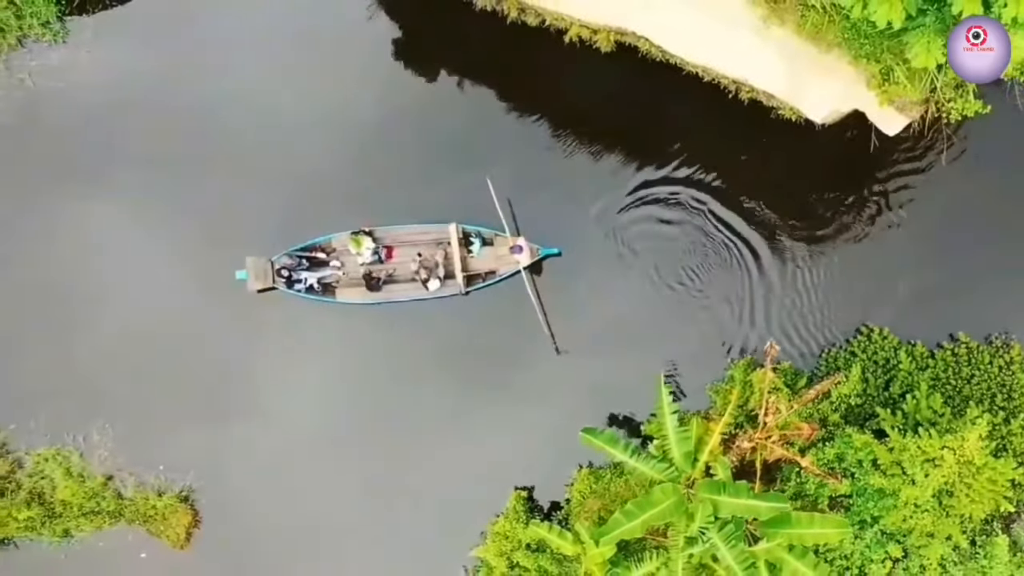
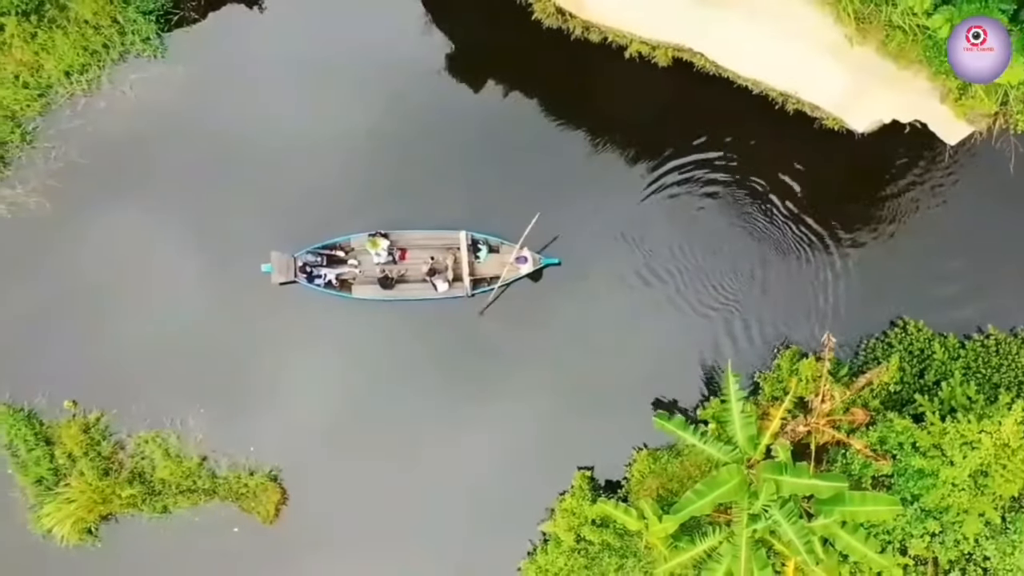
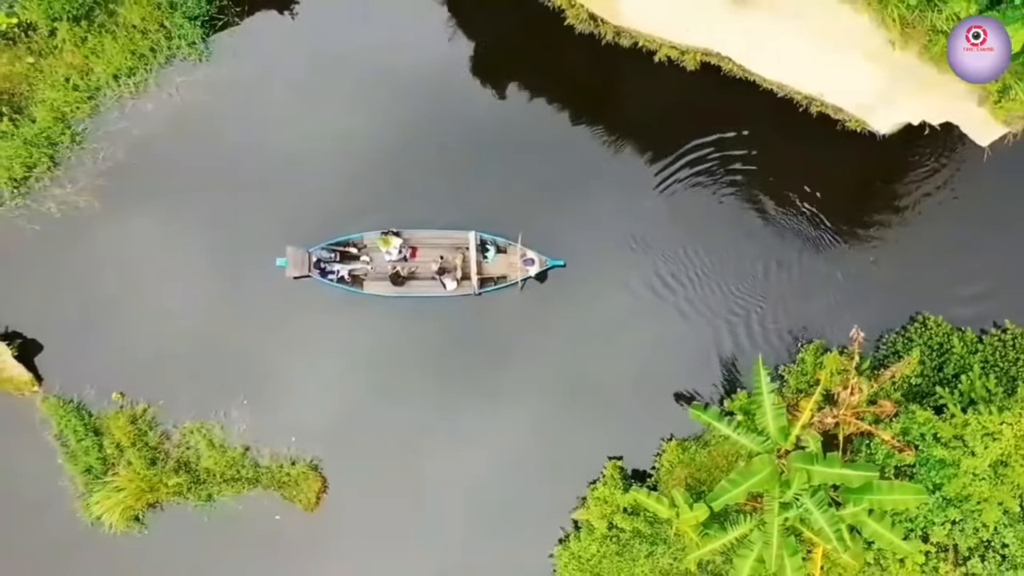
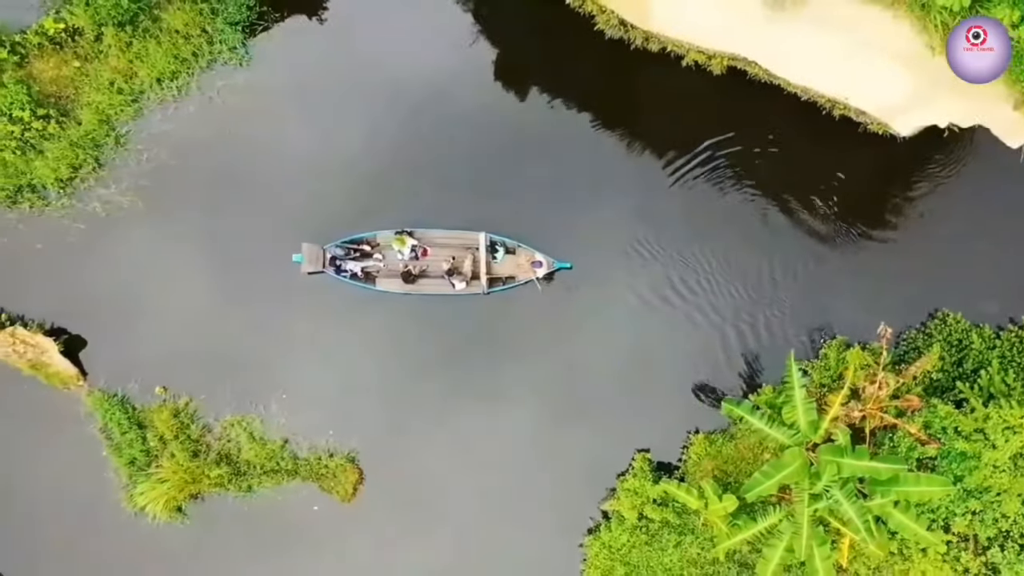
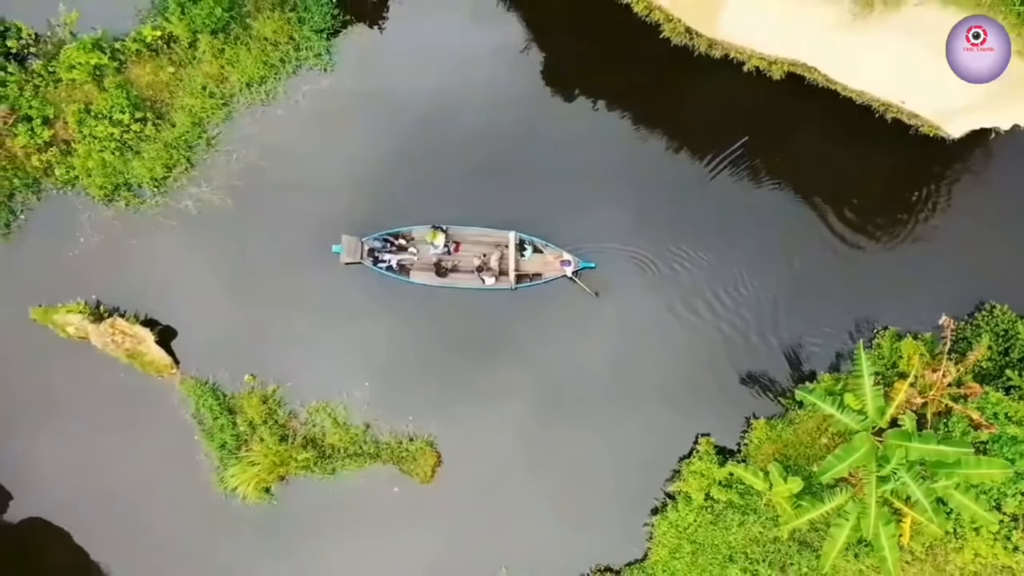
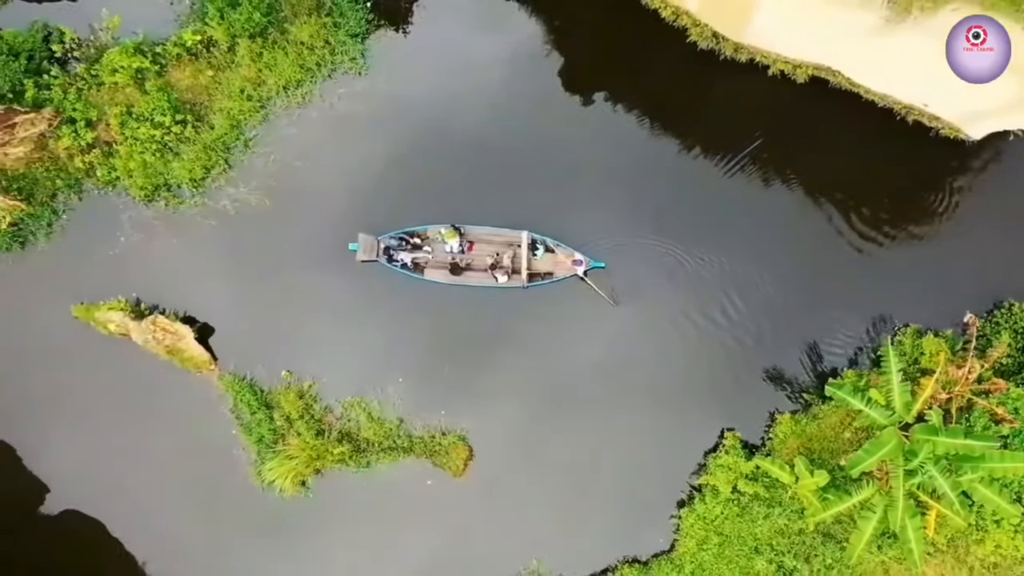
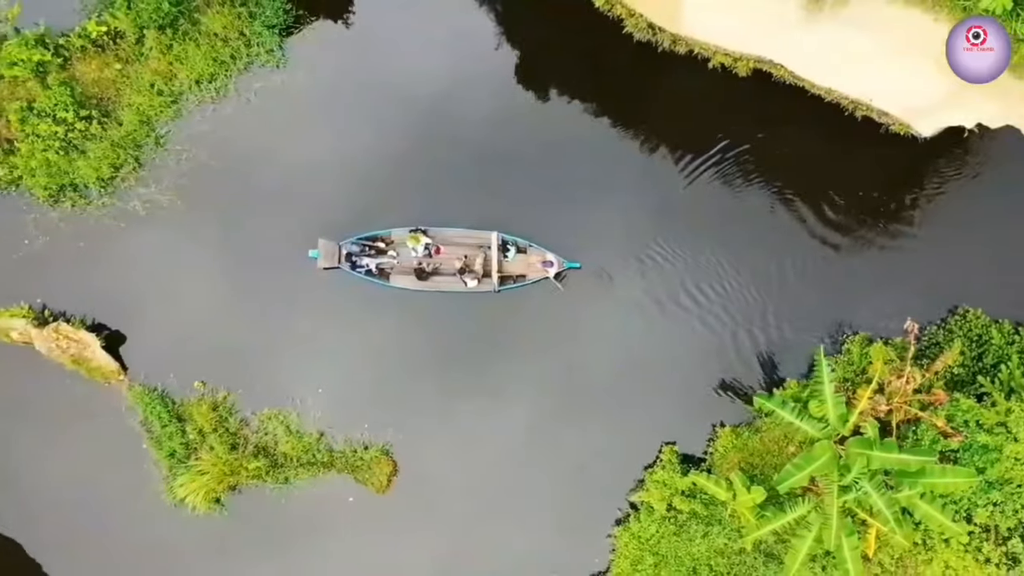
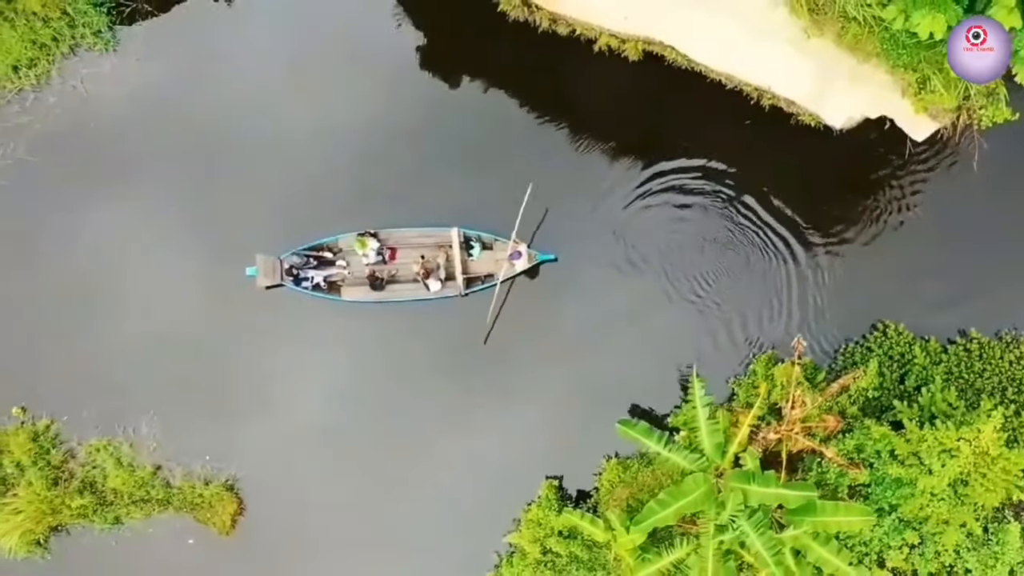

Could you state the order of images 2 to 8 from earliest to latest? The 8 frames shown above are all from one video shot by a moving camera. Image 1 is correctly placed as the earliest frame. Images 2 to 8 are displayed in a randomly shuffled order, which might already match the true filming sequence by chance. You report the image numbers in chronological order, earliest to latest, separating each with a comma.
8, 2, 3, 4, 7, 5, 6
